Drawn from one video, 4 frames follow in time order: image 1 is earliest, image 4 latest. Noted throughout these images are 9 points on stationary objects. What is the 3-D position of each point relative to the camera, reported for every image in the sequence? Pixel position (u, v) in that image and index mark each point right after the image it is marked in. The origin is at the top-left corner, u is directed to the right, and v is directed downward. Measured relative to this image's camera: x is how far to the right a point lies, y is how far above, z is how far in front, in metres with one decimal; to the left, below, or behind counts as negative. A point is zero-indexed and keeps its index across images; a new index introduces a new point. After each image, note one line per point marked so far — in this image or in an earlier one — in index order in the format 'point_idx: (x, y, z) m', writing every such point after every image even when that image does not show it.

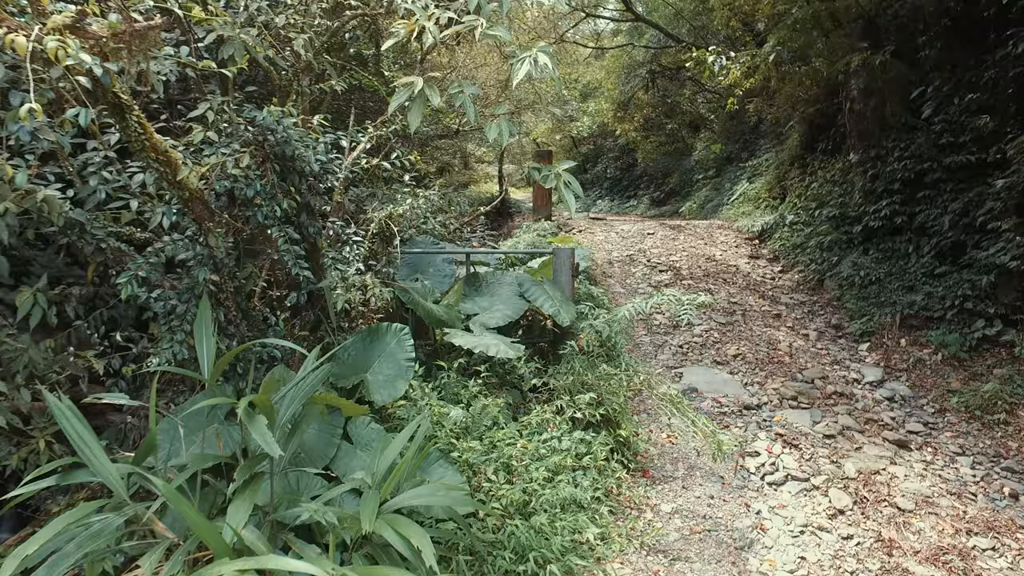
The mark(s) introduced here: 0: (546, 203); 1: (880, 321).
0: (+0.5, +1.3, +10.5) m
1: (+2.7, -0.2, +5.1) m
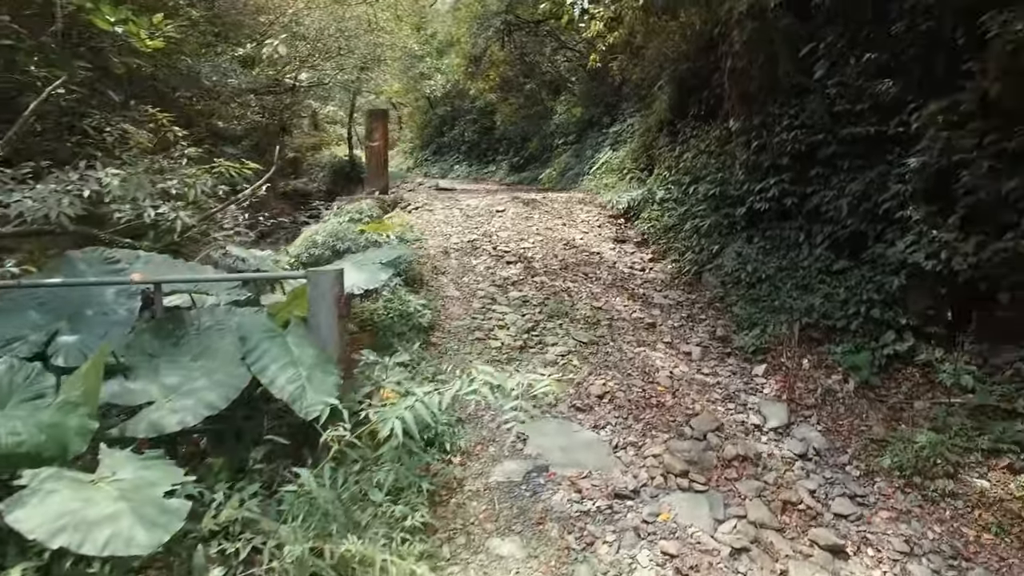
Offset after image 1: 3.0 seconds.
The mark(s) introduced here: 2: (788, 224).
0: (-1.7, +1.5, +8.8) m
1: (+1.5, -0.3, +4.0) m
2: (+1.9, +0.4, +4.8) m
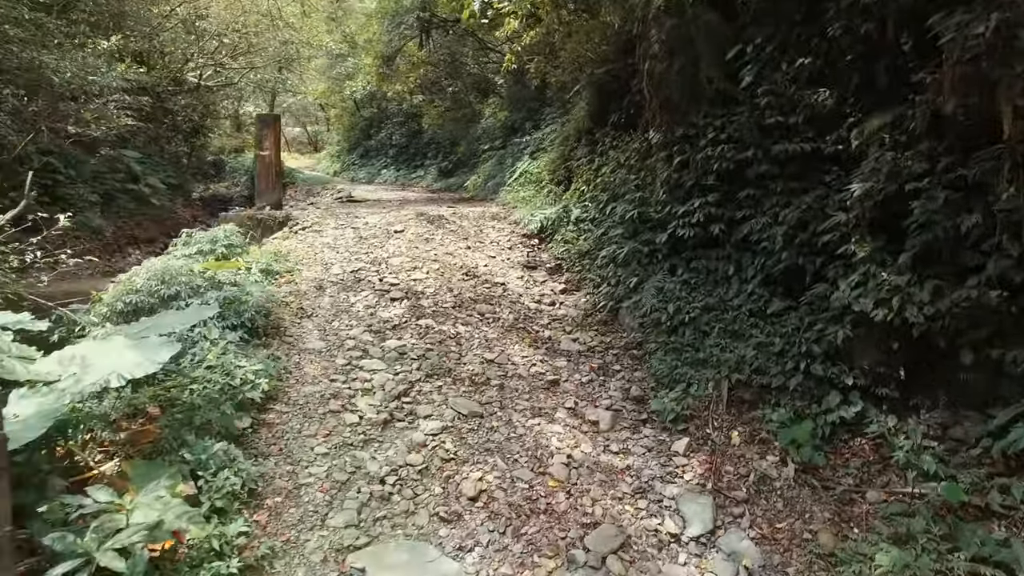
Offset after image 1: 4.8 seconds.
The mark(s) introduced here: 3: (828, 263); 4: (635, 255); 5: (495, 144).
0: (-2.7, +1.2, +7.9) m
1: (+0.9, -0.5, +3.3) m
2: (+1.2, +0.2, +4.1) m
3: (+1.6, +0.1, +3.4) m
4: (+0.8, +0.2, +4.5) m
5: (-0.3, +2.2, +10.9) m
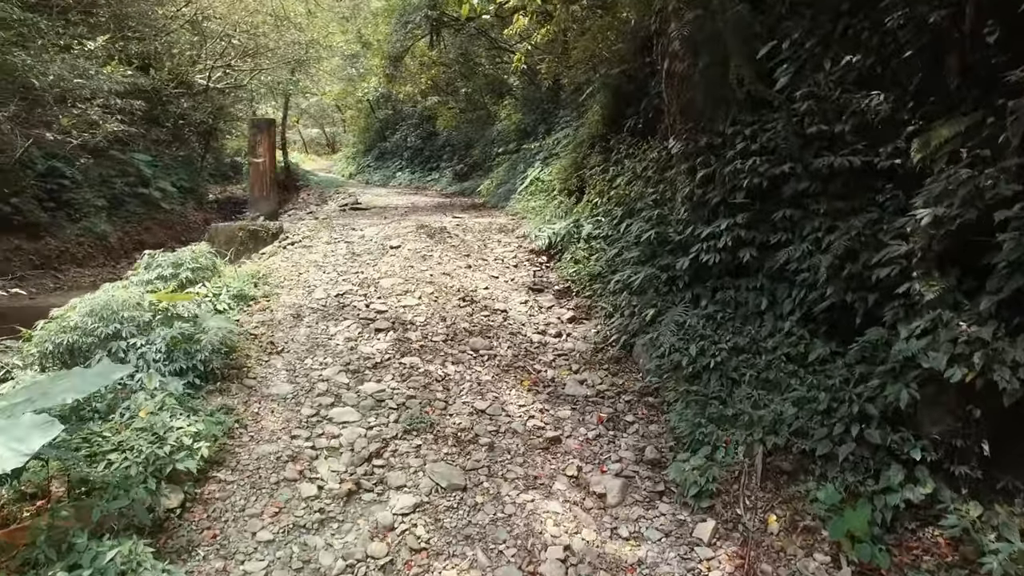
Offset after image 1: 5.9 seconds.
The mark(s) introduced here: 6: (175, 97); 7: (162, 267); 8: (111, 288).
0: (-2.6, +1.0, +7.4) m
1: (+0.9, -0.7, +2.8) m
2: (+1.2, 0.0, +3.5) m
3: (+1.5, -0.1, +2.9) m
4: (+0.8, 0.0, +3.9) m
5: (-0.1, +2.1, +10.4) m
6: (-3.7, +1.9, +7.7) m
7: (-2.1, +0.2, +4.2) m
8: (-2.0, 0.0, +3.5) m
